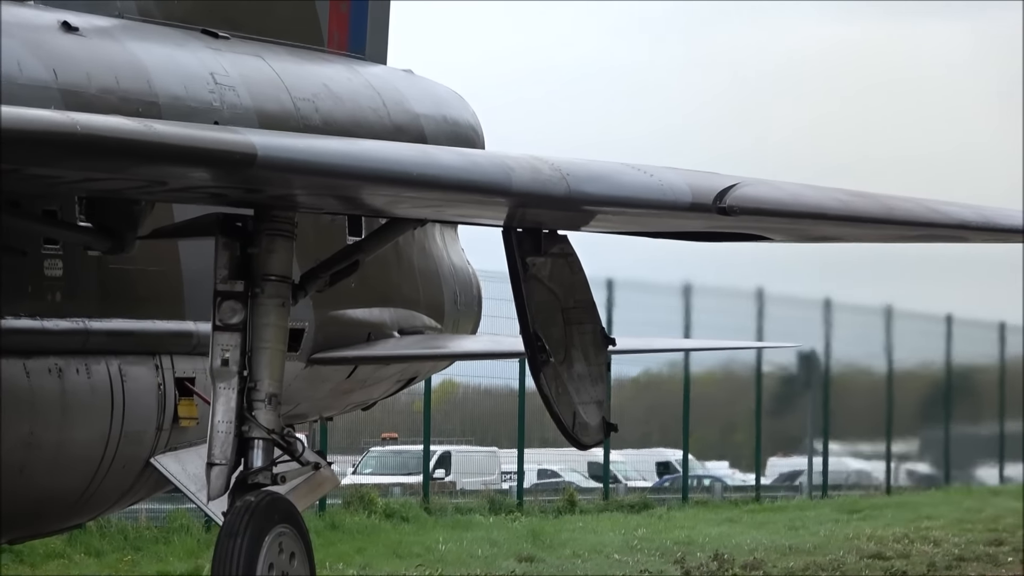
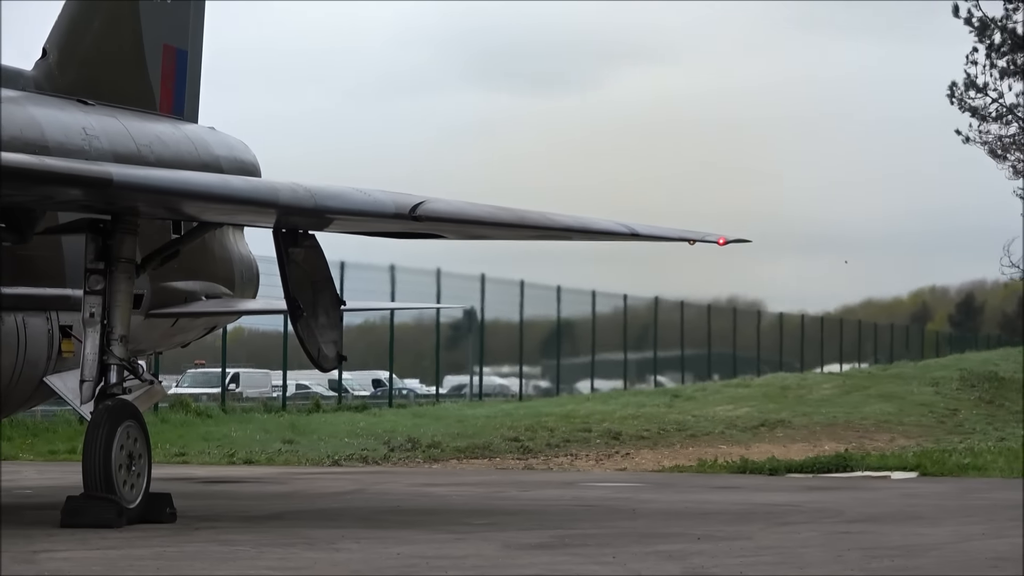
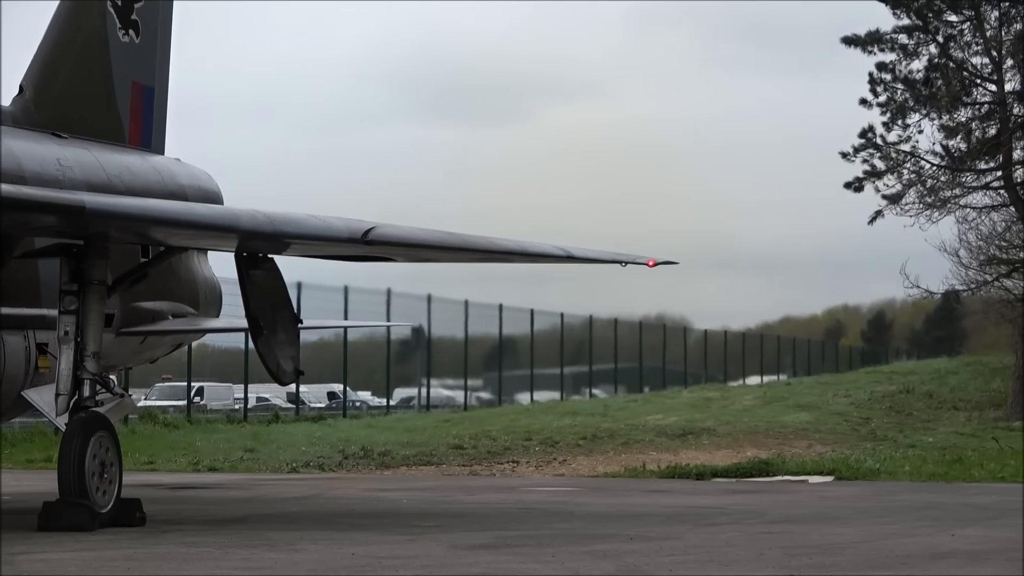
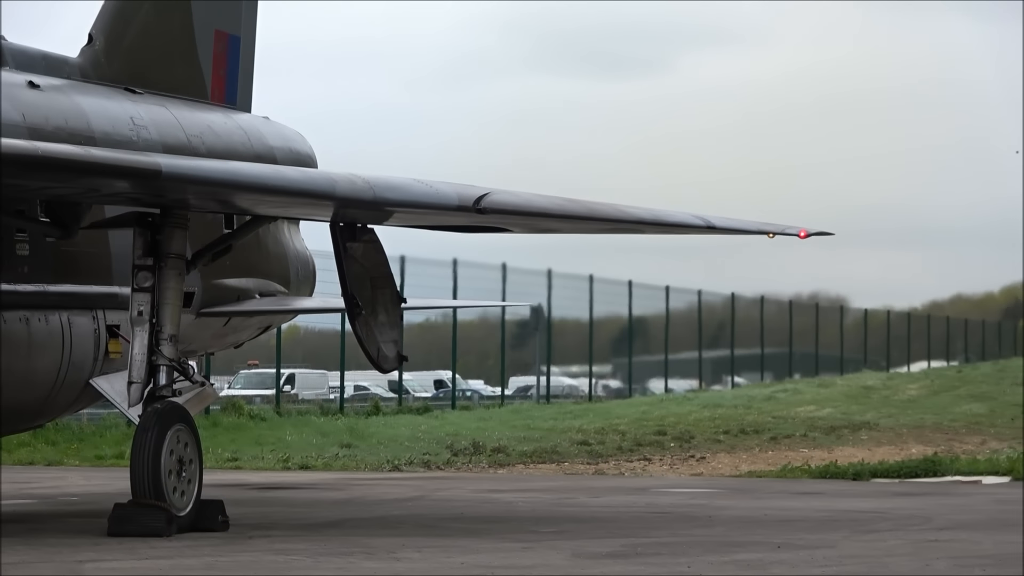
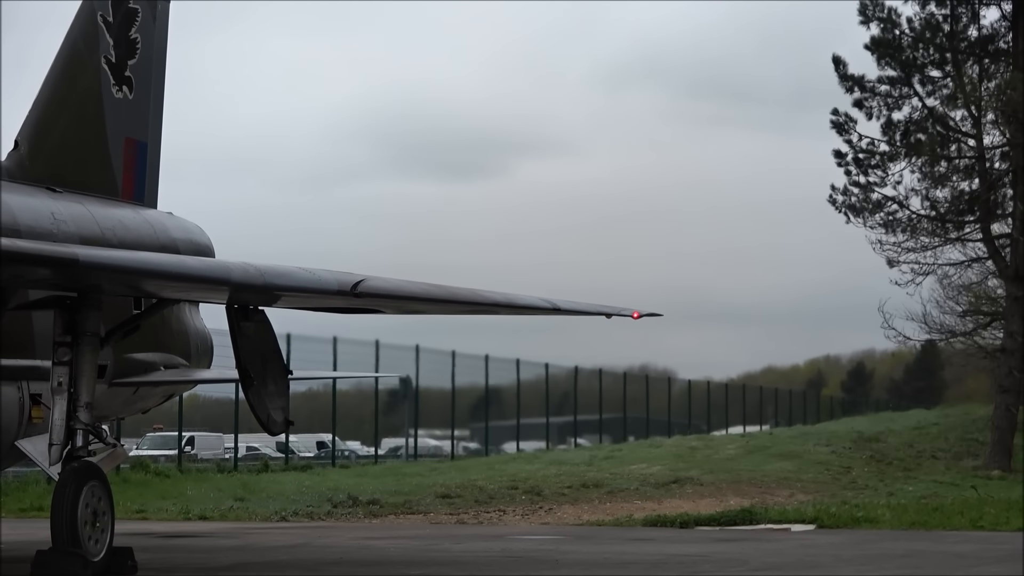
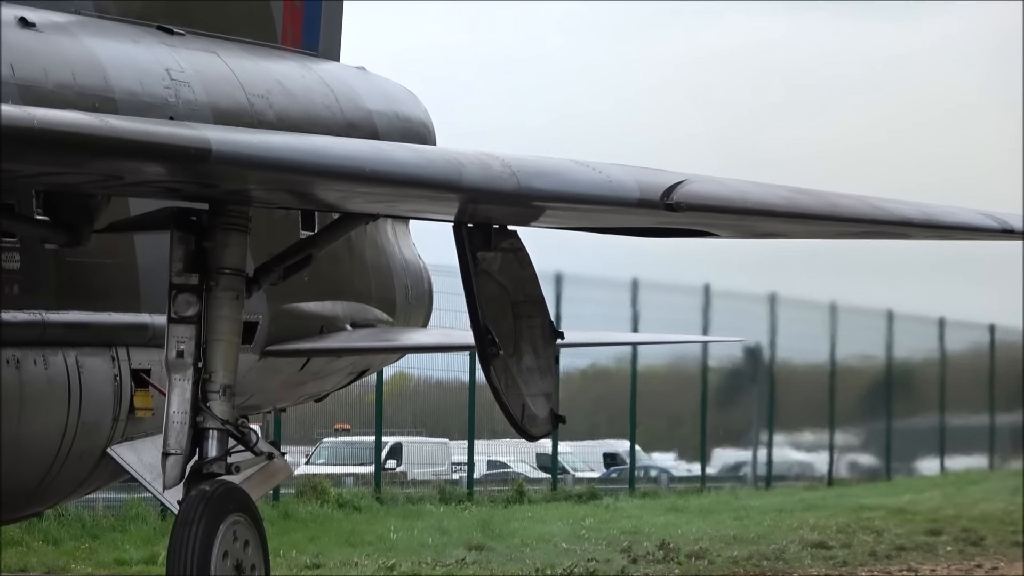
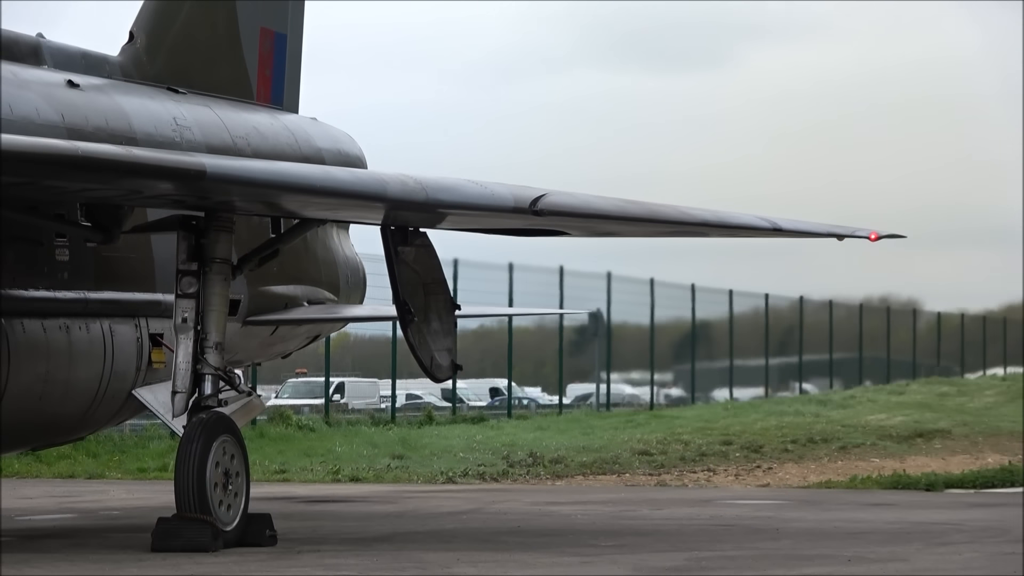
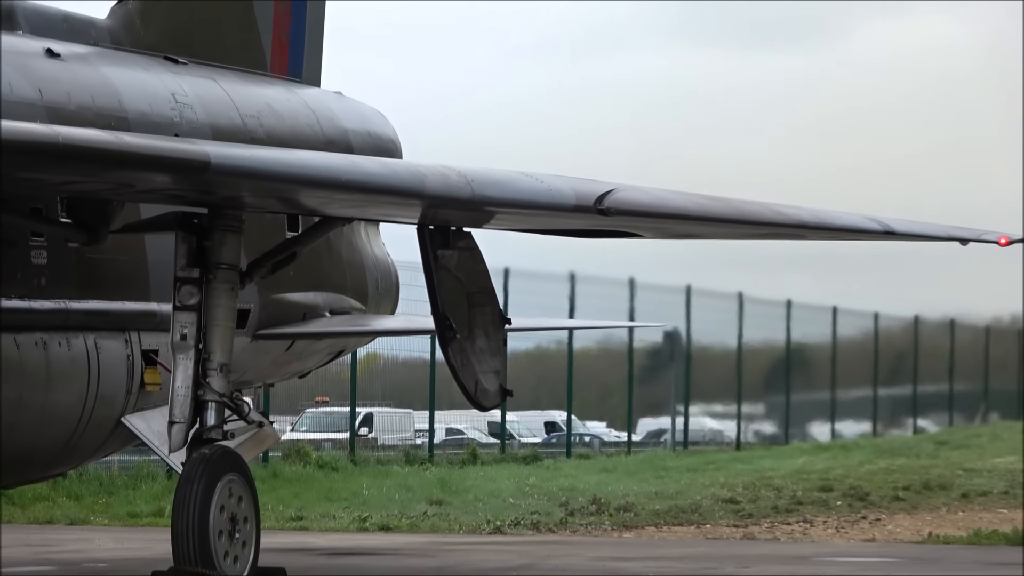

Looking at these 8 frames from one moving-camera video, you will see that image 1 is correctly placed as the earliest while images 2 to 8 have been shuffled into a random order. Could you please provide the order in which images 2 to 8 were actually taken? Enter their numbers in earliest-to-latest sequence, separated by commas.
6, 8, 7, 4, 2, 3, 5
